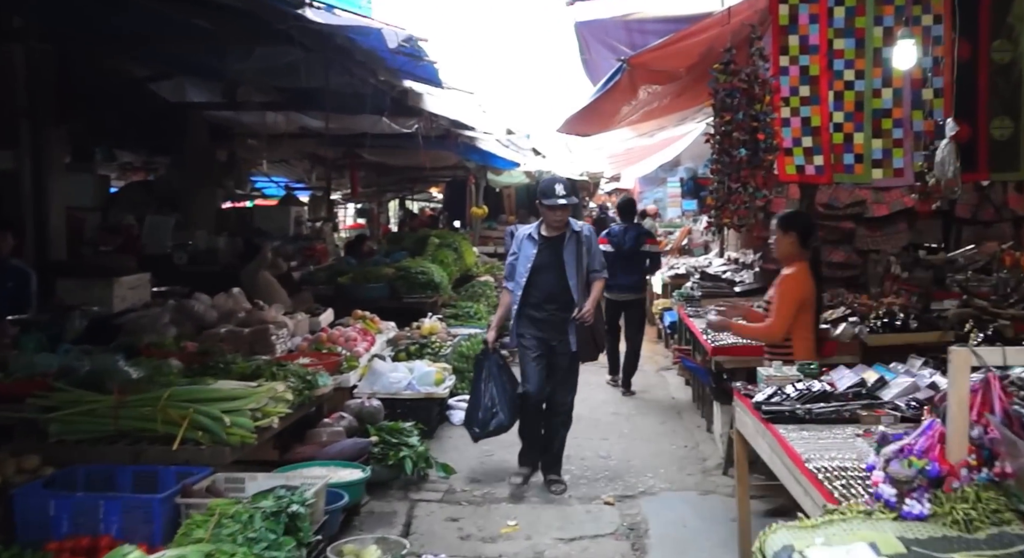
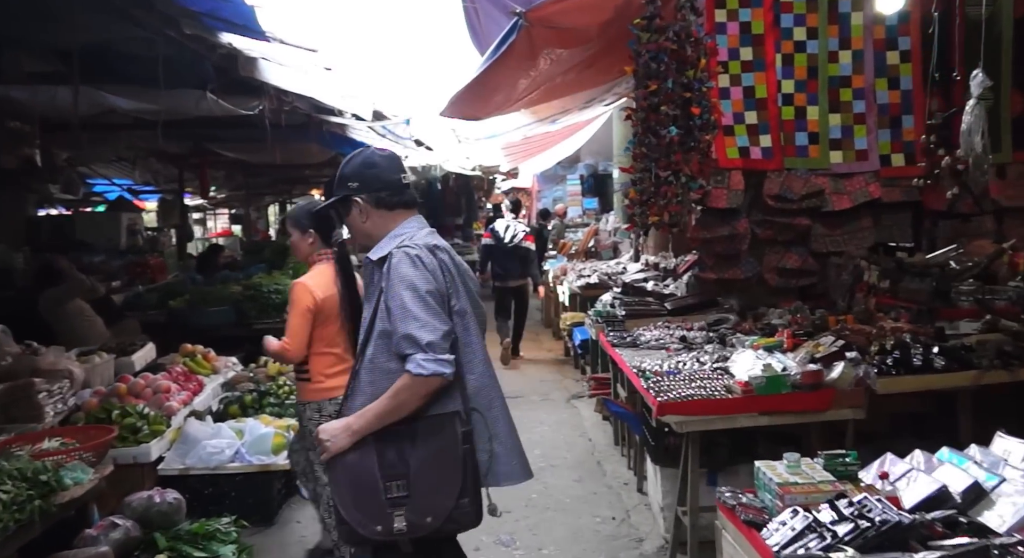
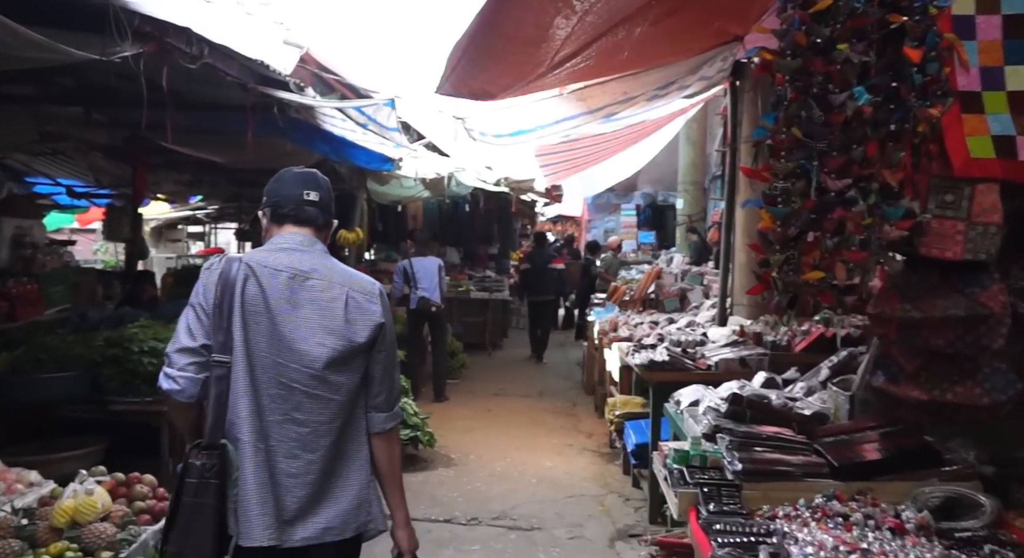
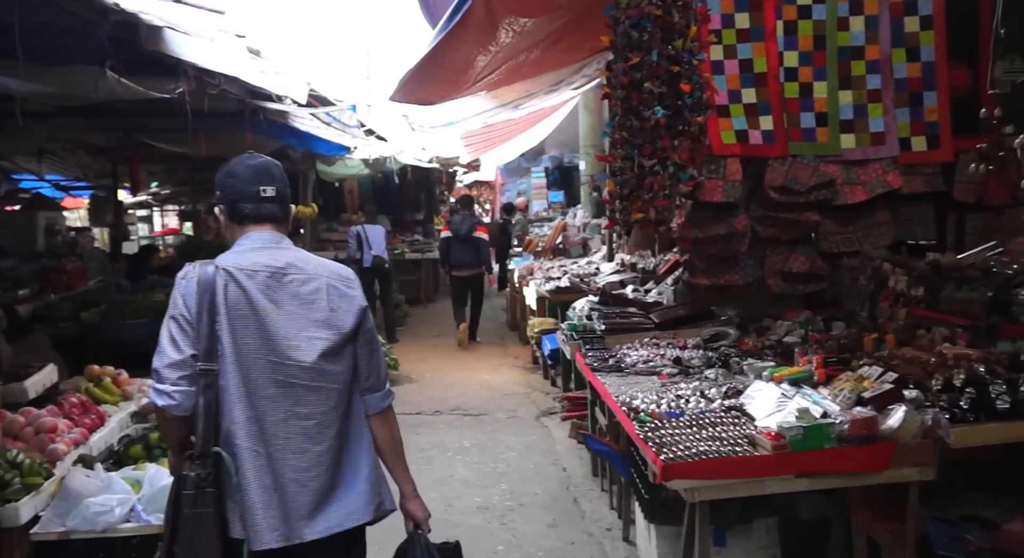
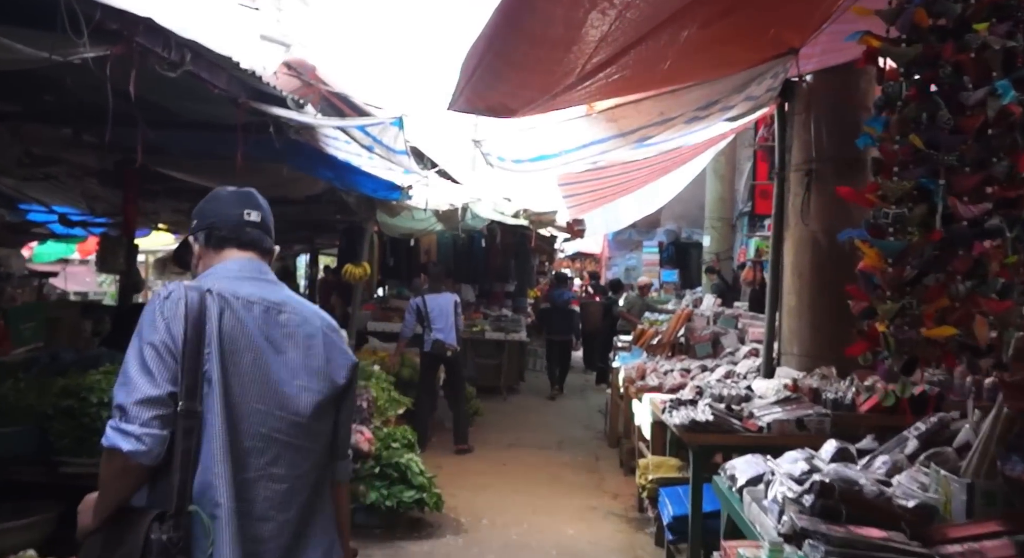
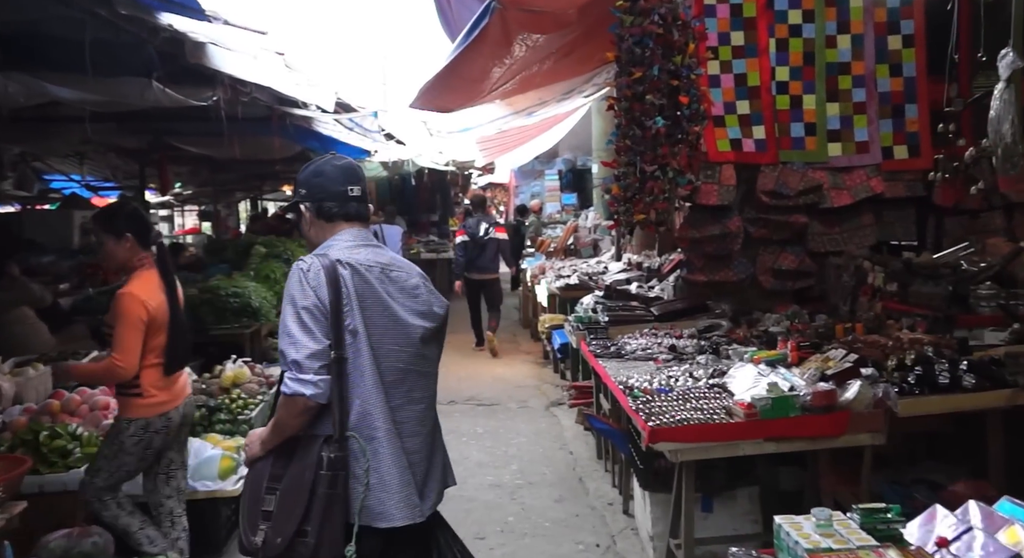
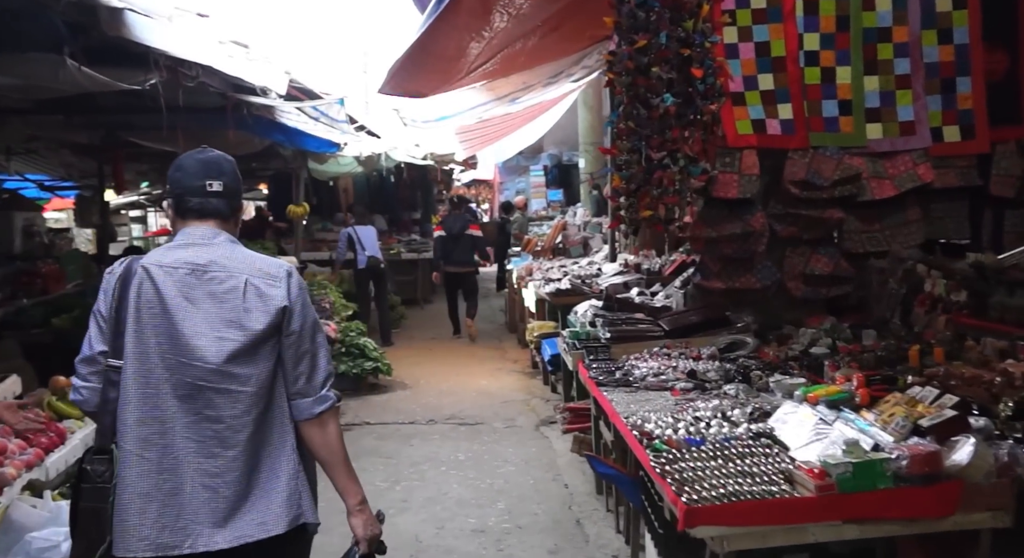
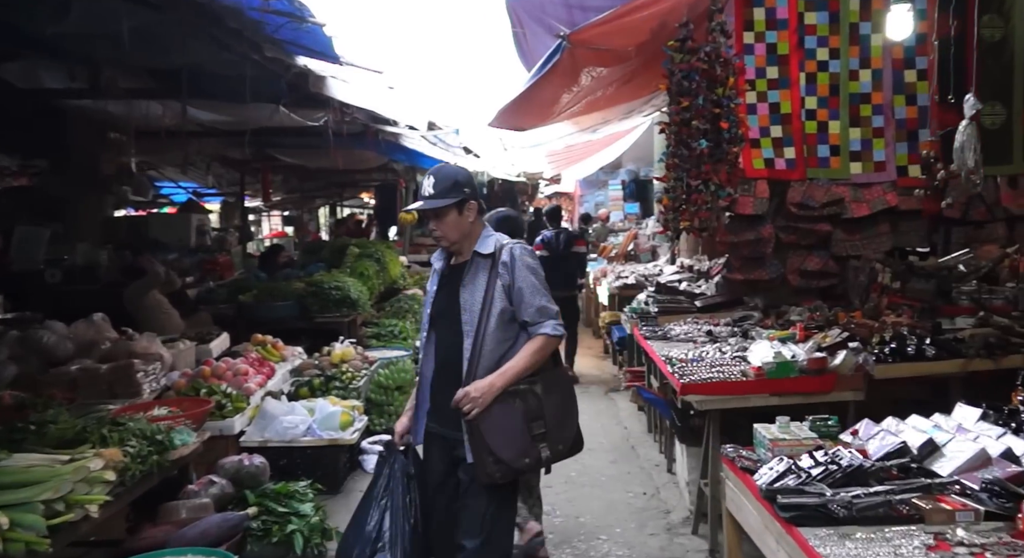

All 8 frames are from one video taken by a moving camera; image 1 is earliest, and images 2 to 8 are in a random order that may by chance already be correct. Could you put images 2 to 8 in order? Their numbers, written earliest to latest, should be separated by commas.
8, 2, 6, 4, 7, 3, 5
